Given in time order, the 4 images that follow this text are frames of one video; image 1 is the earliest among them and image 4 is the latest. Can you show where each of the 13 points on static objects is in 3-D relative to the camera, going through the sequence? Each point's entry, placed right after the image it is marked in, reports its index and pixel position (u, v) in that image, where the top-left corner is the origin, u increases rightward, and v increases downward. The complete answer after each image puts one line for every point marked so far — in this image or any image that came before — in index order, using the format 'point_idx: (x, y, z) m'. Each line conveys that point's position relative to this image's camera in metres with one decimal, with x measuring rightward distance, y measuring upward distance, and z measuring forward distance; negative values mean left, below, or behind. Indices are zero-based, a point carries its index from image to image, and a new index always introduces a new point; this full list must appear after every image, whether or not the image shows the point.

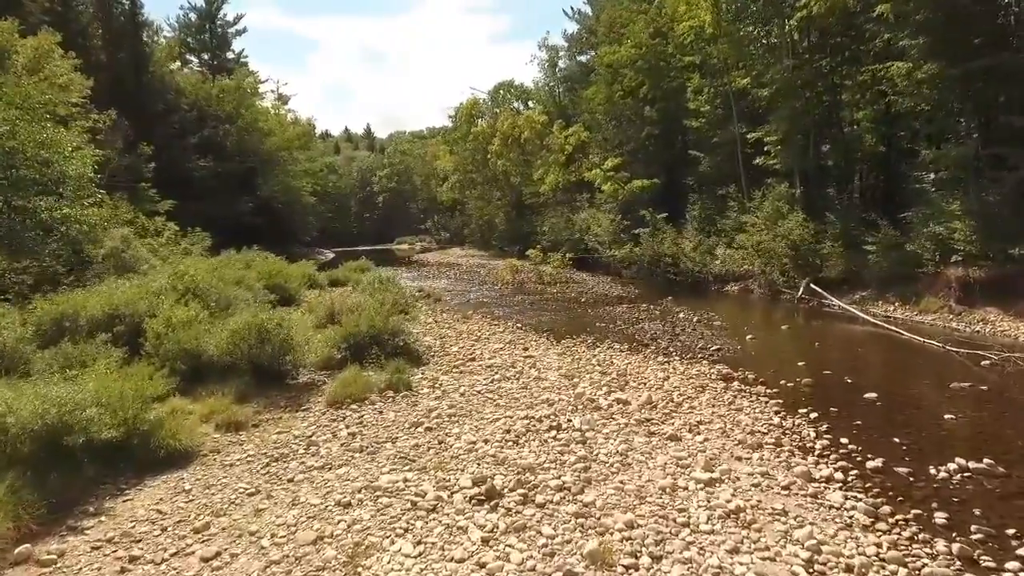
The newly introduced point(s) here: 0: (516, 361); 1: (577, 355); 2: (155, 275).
0: (+0.1, -1.3, +11.0) m
1: (+1.2, -1.2, +11.6) m
2: (-7.9, +0.3, +14.0) m
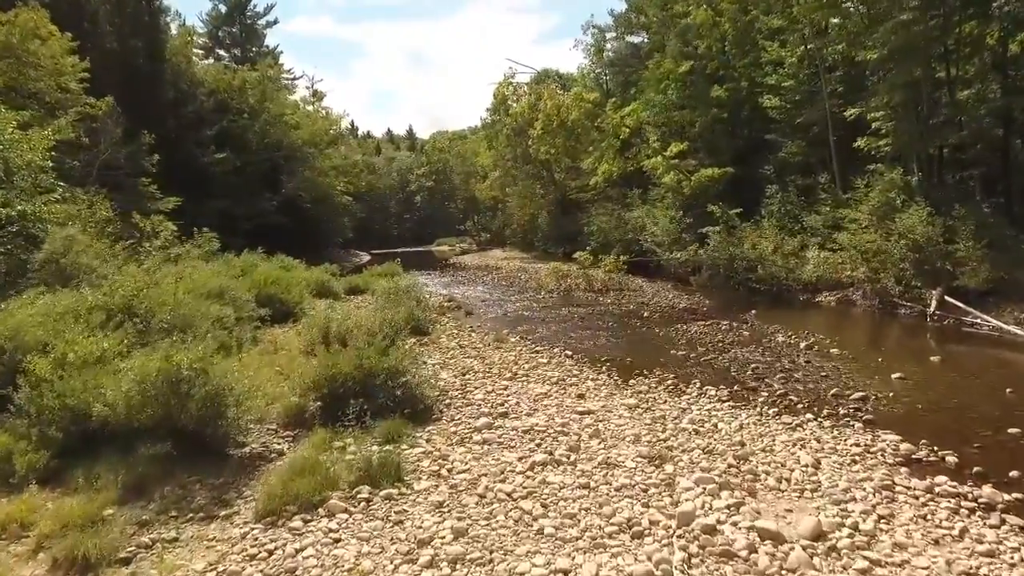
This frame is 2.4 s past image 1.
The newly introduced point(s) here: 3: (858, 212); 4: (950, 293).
0: (+0.7, -1.6, +7.3) m
1: (+1.8, -1.5, +7.8) m
2: (-7.1, 0.0, +10.8) m
3: (+10.4, +2.3, +18.8) m
4: (+11.0, -0.1, +15.8) m
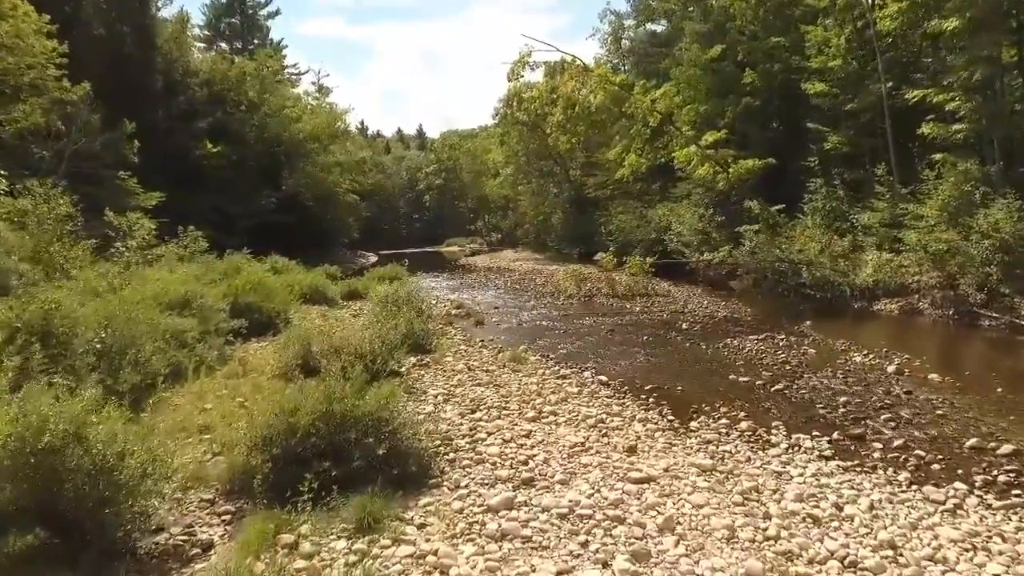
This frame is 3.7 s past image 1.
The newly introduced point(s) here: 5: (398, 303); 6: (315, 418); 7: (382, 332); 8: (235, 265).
0: (+0.9, -1.7, +5.1) m
1: (+2.1, -1.7, +5.6) m
2: (-6.8, -0.1, +8.7) m
3: (+10.8, +2.1, +16.4) m
4: (+11.4, -0.3, +13.4) m
5: (-2.5, -0.3, +13.9) m
6: (-1.7, -1.2, +5.7) m
7: (-2.2, -0.7, +10.9) m
8: (-7.6, +0.6, +17.1) m
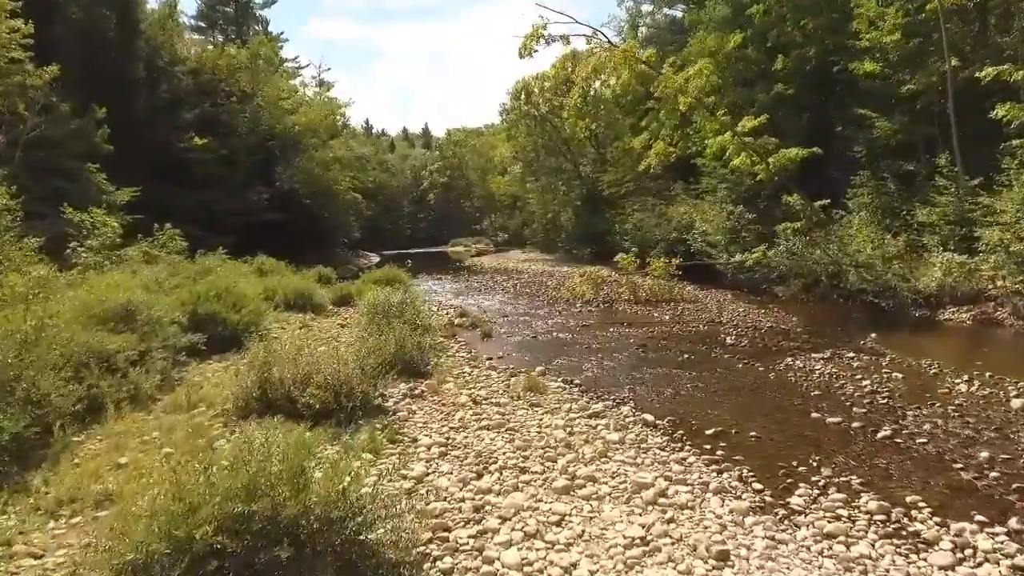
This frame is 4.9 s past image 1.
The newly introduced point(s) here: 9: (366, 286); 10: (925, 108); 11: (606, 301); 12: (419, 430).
0: (+1.1, -1.8, +2.9) m
1: (+2.2, -1.8, +3.4) m
2: (-6.6, -0.2, +6.6) m
3: (+11.1, +2.0, +14.1) m
4: (+11.6, -0.4, +11.1) m
5: (-2.3, -0.5, +11.7) m
6: (-1.6, -1.3, +3.5) m
7: (-2.0, -0.9, +8.8) m
8: (-7.3, +0.5, +15.0) m
9: (-4.4, +0.1, +18.7) m
10: (+12.1, +5.3, +18.5) m
11: (+2.7, -0.4, +17.8) m
12: (-1.0, -1.5, +6.7) m
